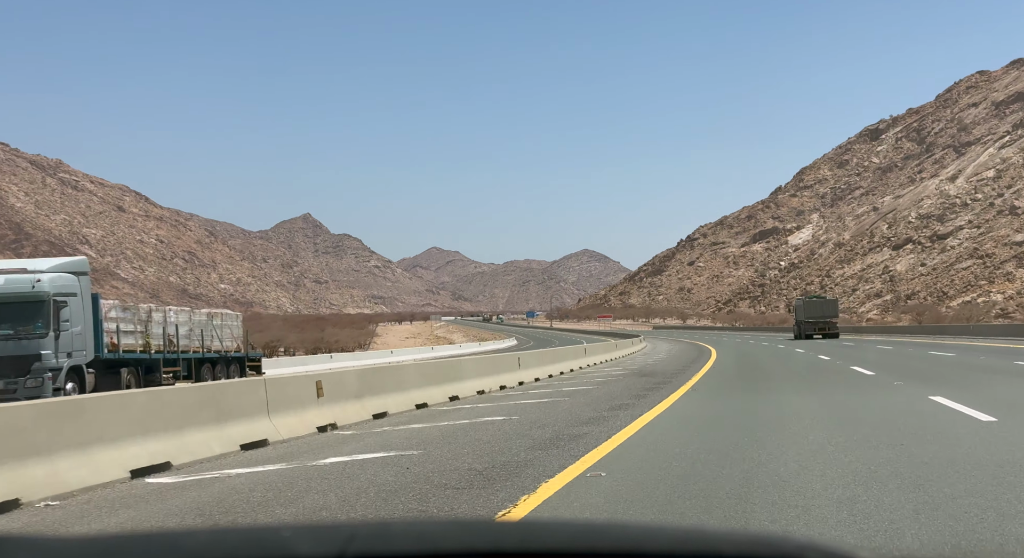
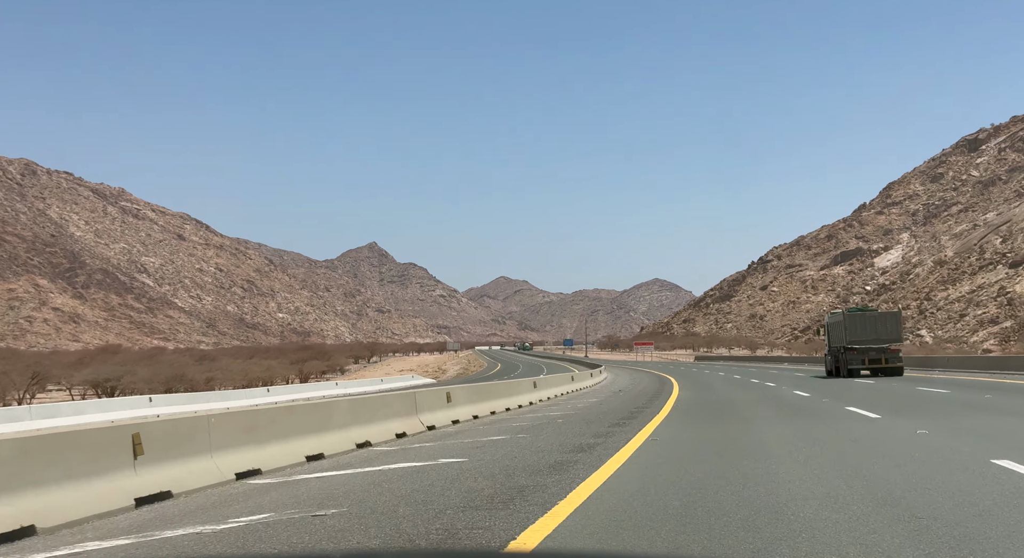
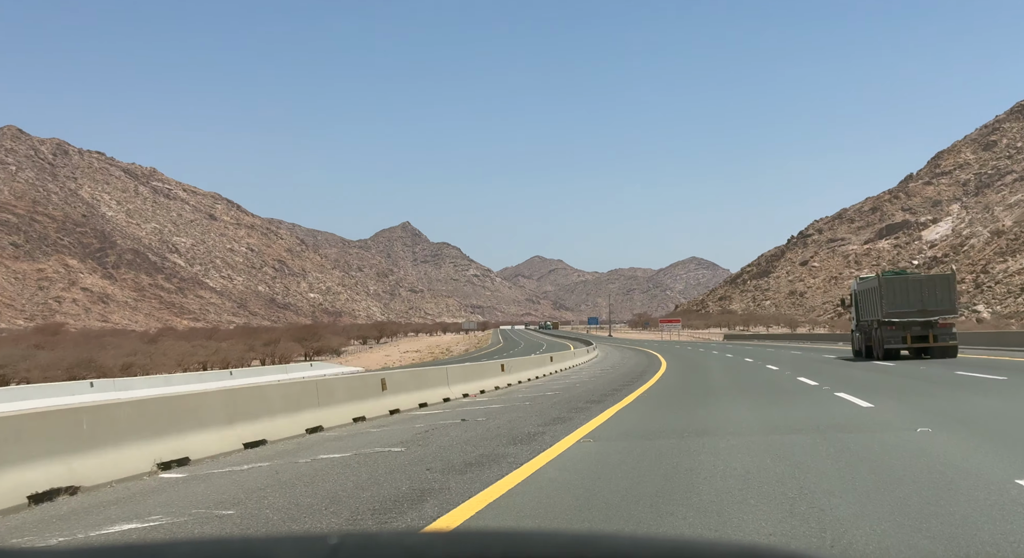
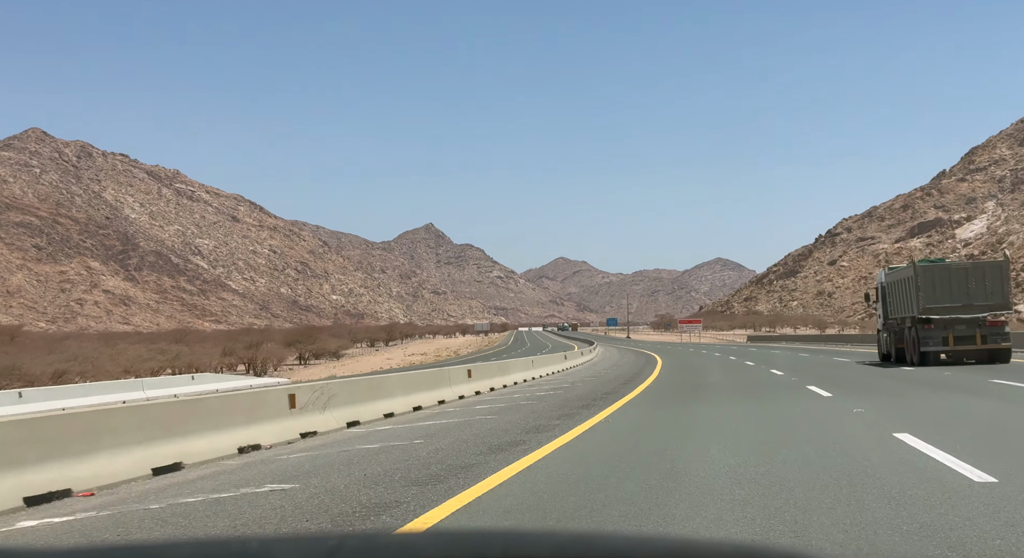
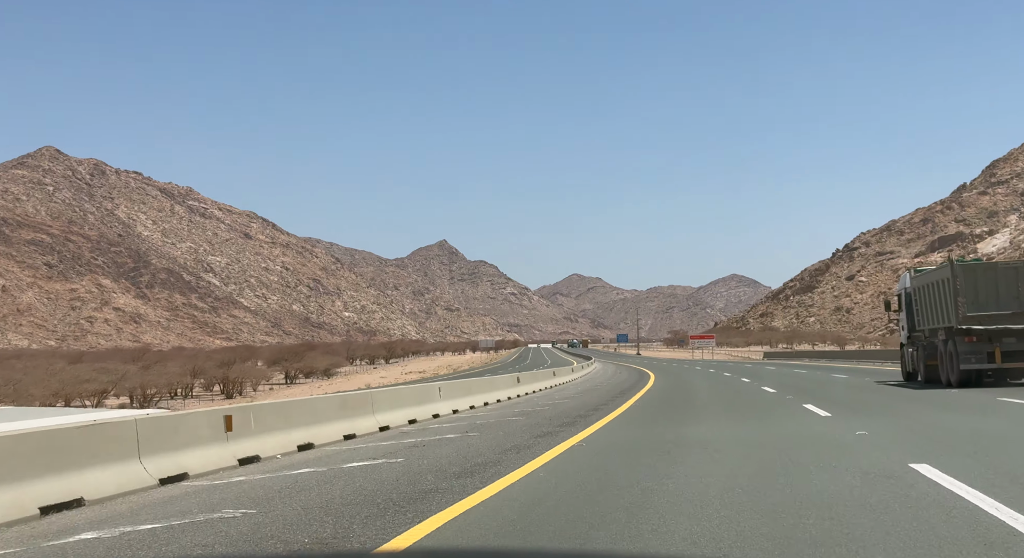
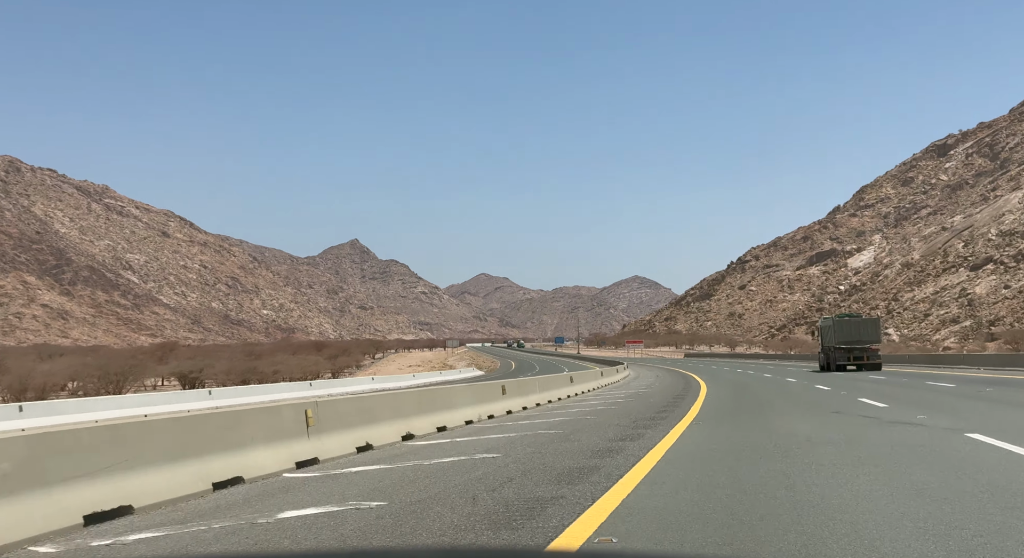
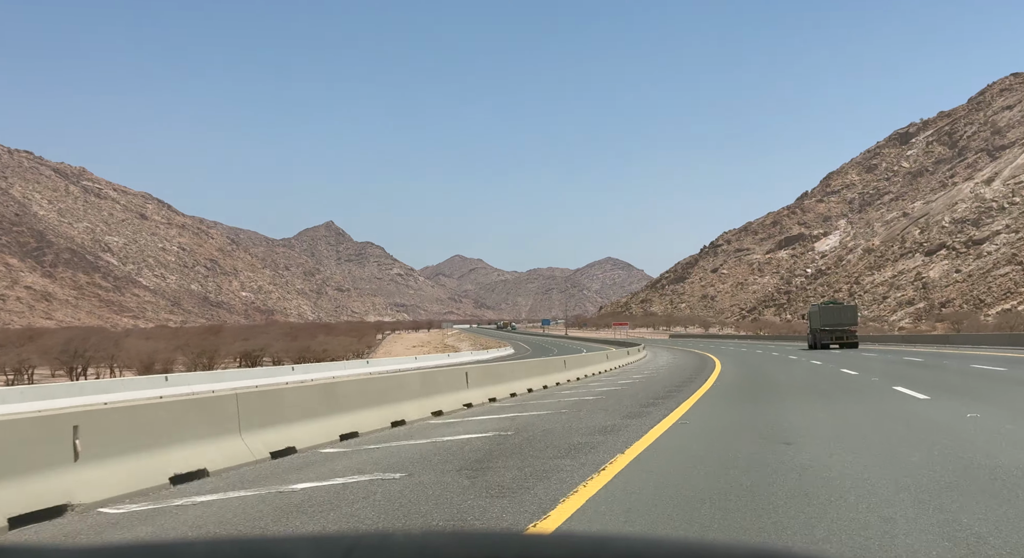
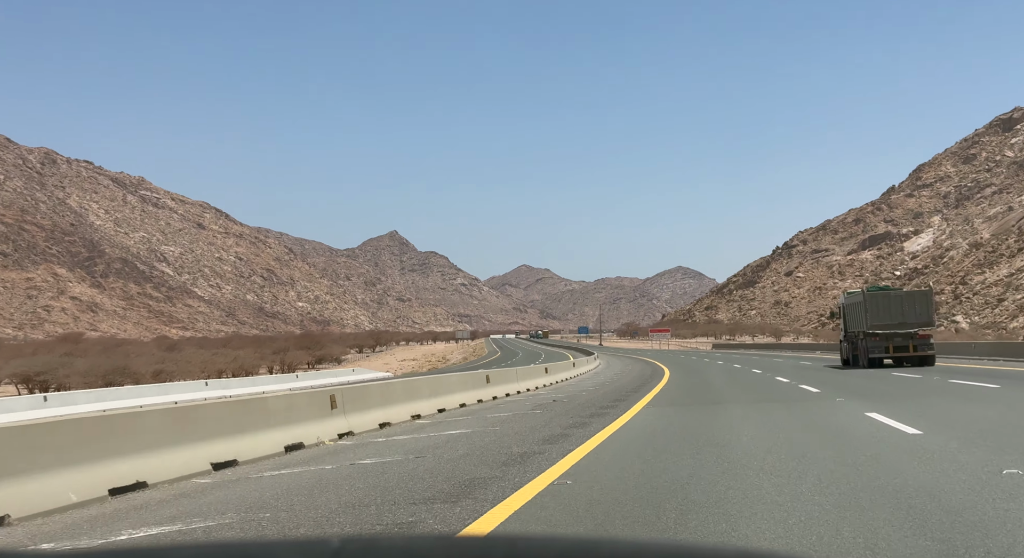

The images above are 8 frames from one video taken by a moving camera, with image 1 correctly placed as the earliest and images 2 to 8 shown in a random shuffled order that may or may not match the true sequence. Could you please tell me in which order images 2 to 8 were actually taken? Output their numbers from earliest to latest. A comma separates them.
7, 6, 2, 8, 3, 4, 5
